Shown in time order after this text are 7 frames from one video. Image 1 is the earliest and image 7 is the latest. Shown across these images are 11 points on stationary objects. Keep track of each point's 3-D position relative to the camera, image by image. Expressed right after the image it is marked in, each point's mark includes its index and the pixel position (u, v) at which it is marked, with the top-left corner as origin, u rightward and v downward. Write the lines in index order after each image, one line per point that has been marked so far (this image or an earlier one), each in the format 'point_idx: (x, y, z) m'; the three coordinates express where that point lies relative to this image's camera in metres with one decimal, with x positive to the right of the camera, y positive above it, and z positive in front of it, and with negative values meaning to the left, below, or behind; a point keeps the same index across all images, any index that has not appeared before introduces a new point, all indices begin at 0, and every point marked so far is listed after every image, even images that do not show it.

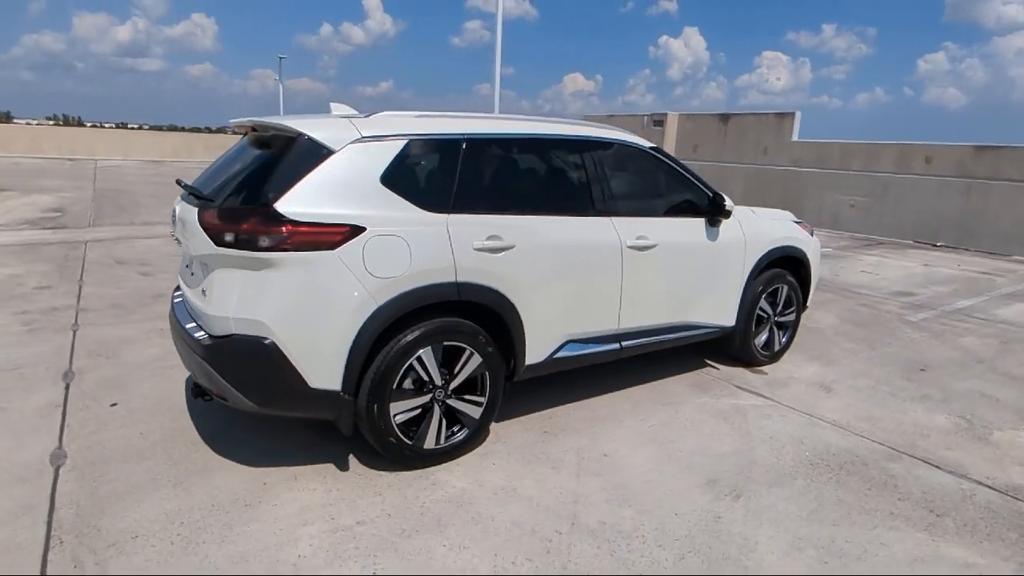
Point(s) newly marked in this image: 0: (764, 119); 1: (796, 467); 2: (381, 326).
0: (+5.8, +3.9, +14.1) m
1: (+1.6, -1.0, +3.4) m
2: (-0.7, -0.2, +3.0) m
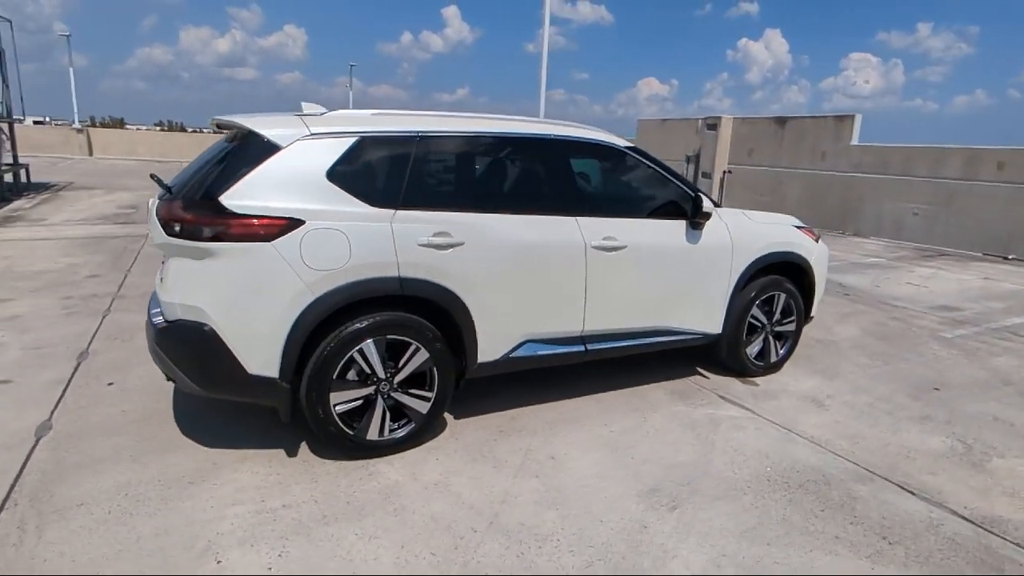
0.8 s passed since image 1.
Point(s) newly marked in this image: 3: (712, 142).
0: (+6.9, +3.7, +13.4) m
1: (+1.3, -1.0, +3.3) m
2: (-1.0, -0.2, +3.1) m
3: (+5.2, +3.8, +15.8) m
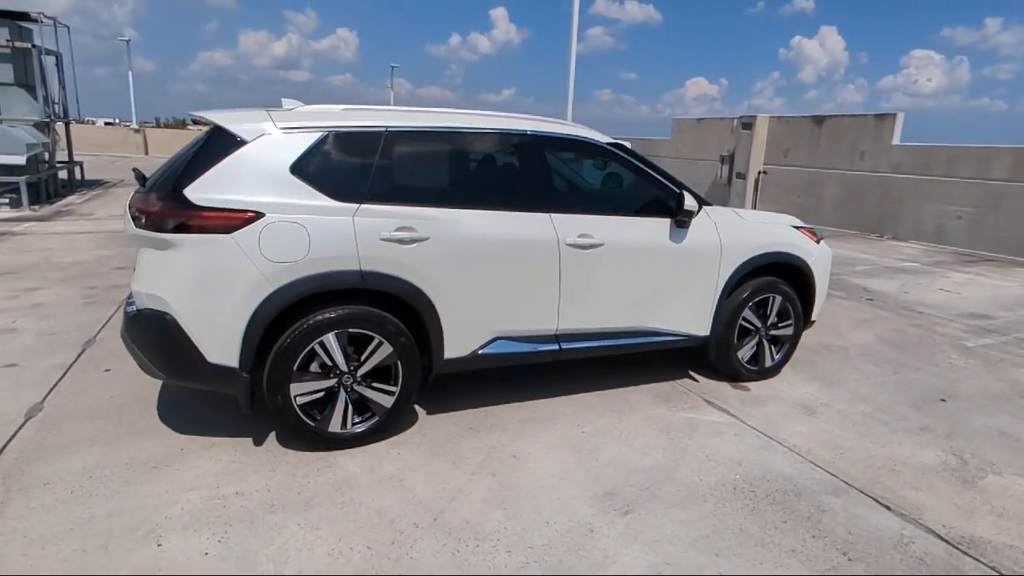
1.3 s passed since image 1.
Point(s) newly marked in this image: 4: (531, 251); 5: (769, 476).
0: (+7.4, +3.6, +12.9) m
1: (+1.0, -1.0, +3.1) m
2: (-1.2, -0.1, +3.1) m
3: (+5.9, +3.7, +15.3) m
4: (+0.1, +0.2, +3.7) m
5: (+1.4, -1.0, +3.3) m
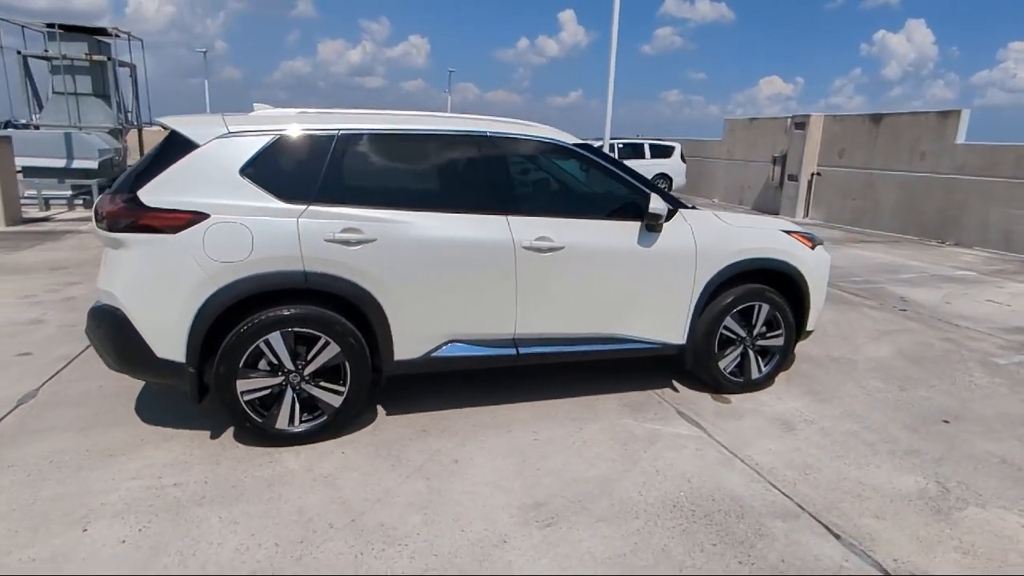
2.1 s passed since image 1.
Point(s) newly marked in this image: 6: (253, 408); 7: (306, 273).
0: (+8.1, +3.4, +12.0) m
1: (+0.7, -1.1, +3.0) m
2: (-1.5, -0.1, +3.2) m
3: (+6.9, +3.5, +14.6) m
4: (-0.2, +0.2, +3.6) m
5: (+1.0, -1.1, +3.1) m
6: (-1.5, -0.7, +3.4) m
7: (-1.1, +0.1, +3.3) m
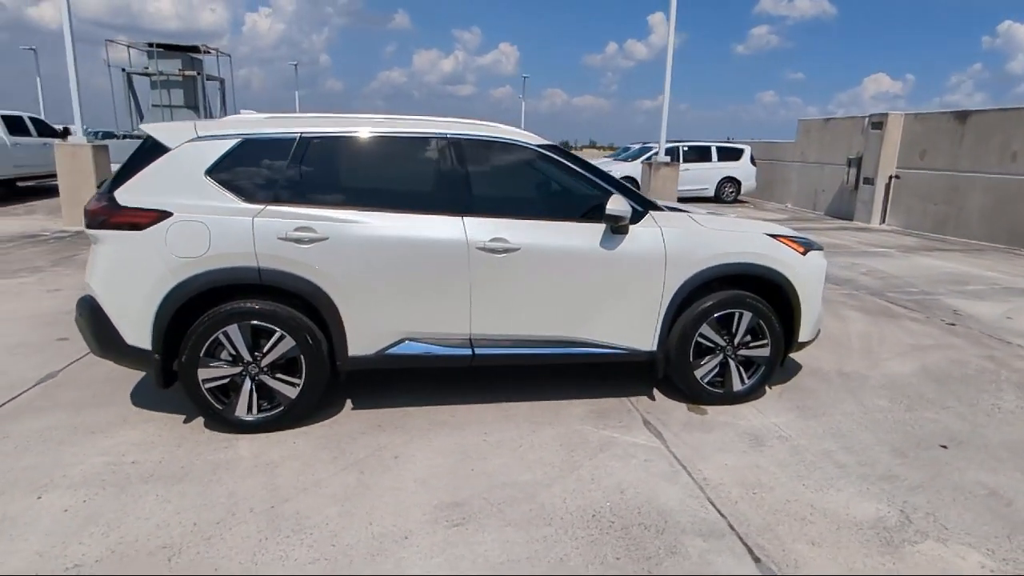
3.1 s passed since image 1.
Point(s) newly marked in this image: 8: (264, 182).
0: (+9.0, +3.1, +10.9) m
1: (+0.3, -1.1, +2.9) m
2: (-1.9, -0.1, +3.4) m
3: (+8.2, +3.3, +13.6) m
4: (-0.4, +0.2, +3.6) m
5: (+0.6, -1.1, +3.0) m
6: (-1.8, -0.6, +3.6) m
7: (-1.4, +0.1, +3.5) m
8: (-1.5, +0.6, +3.6) m
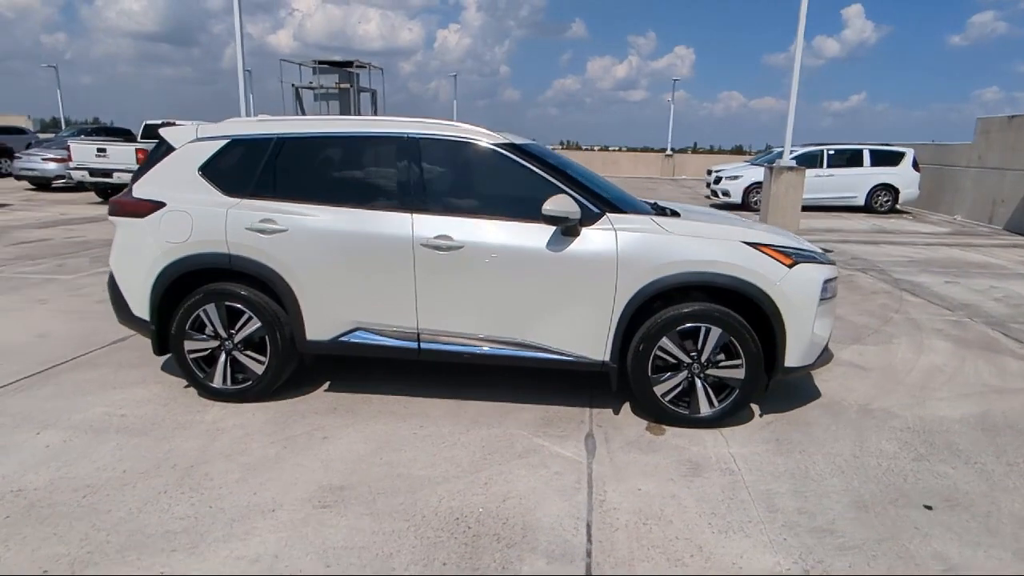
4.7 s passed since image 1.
0: (+10.4, +2.5, +8.3) m
1: (-0.4, -1.1, +2.9) m
2: (-2.2, +0.1, +4.0) m
3: (+10.3, +2.6, +11.1) m
4: (-0.8, +0.2, +3.8) m
5: (0.0, -1.1, +2.8) m
6: (-2.1, -0.5, +4.1) m
7: (-1.8, +0.2, +3.9) m
8: (-1.8, +0.7, +4.0) m
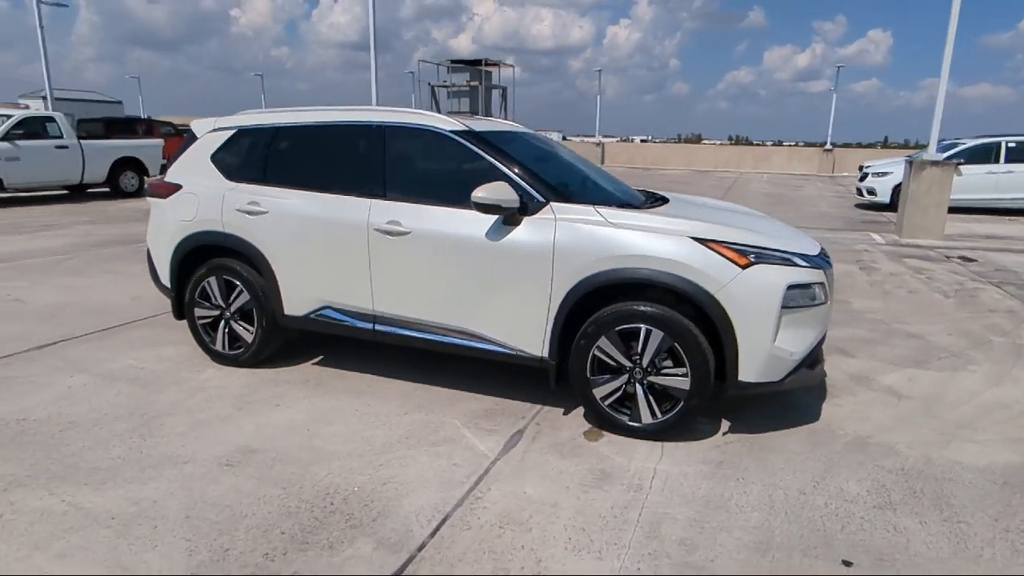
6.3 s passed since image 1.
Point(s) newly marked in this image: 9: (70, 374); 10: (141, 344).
0: (+11.0, +2.0, +5.4) m
1: (-1.0, -1.0, +3.0) m
2: (-2.4, +0.3, +4.5) m
3: (+11.6, +2.1, +8.2) m
4: (-1.1, +0.4, +3.9) m
5: (-0.6, -1.0, +2.8) m
6: (-2.3, -0.3, +4.6) m
7: (-2.0, +0.4, +4.3) m
8: (-1.9, +0.9, +4.4) m
9: (-3.2, -0.6, +4.4) m
10: (-3.1, -0.5, +5.0) m
